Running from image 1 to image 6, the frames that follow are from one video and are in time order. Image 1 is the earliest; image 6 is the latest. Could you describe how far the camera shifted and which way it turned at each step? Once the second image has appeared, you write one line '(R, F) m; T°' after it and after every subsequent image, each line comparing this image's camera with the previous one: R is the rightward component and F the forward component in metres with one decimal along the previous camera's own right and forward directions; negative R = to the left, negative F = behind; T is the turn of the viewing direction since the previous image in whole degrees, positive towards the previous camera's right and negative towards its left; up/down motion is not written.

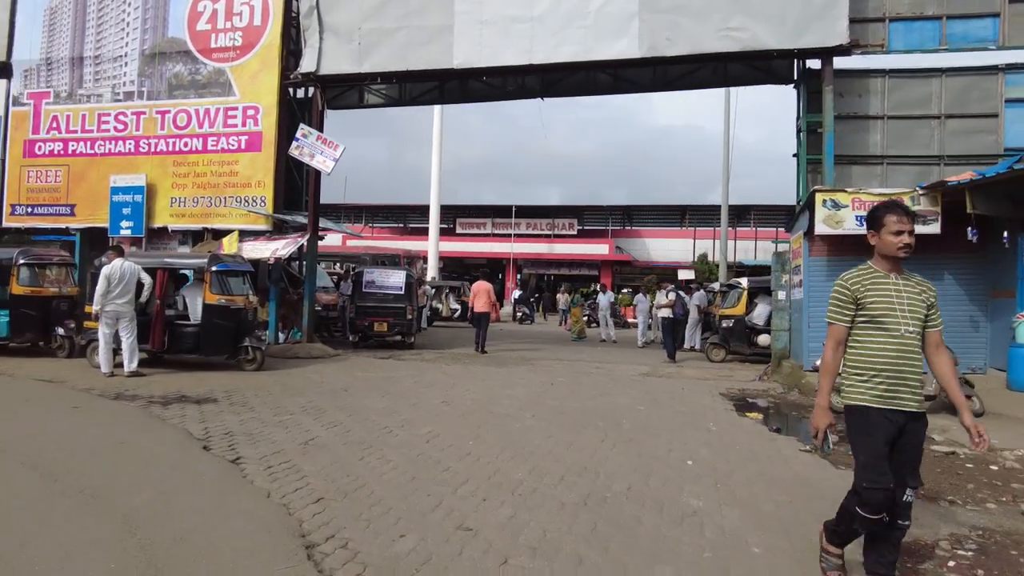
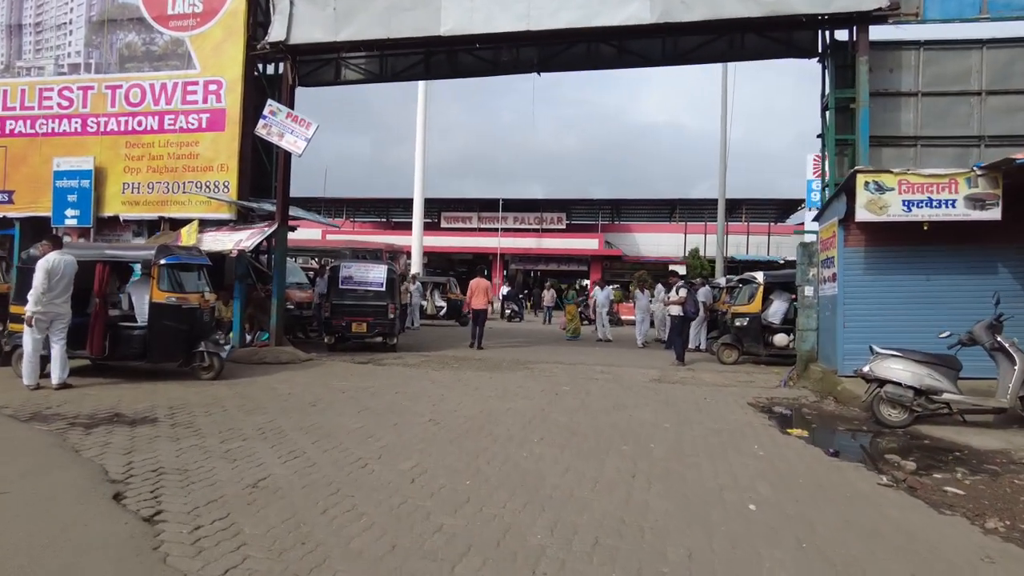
(-0.2, +1.5) m; +1°
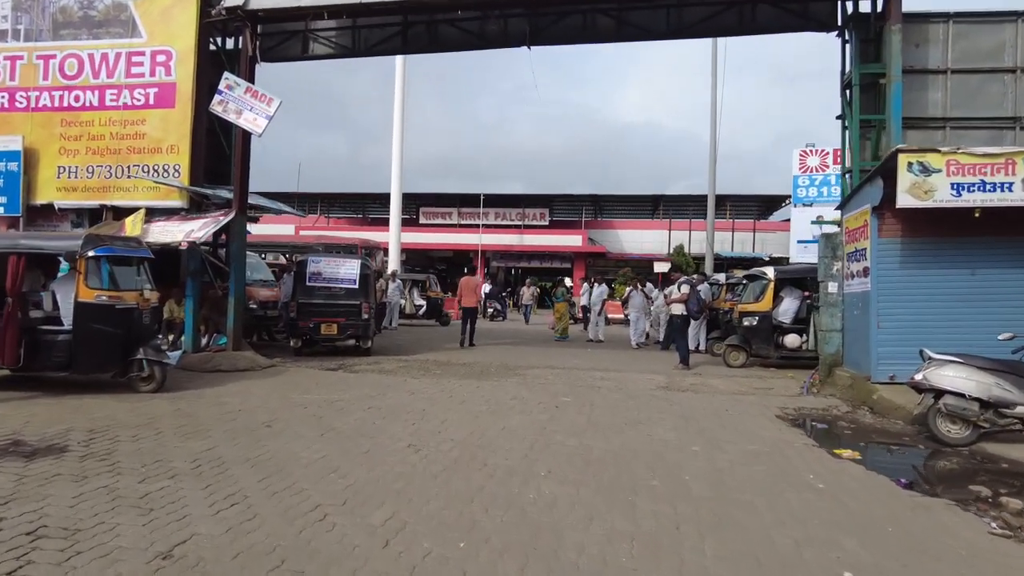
(-0.2, +1.3) m; +2°
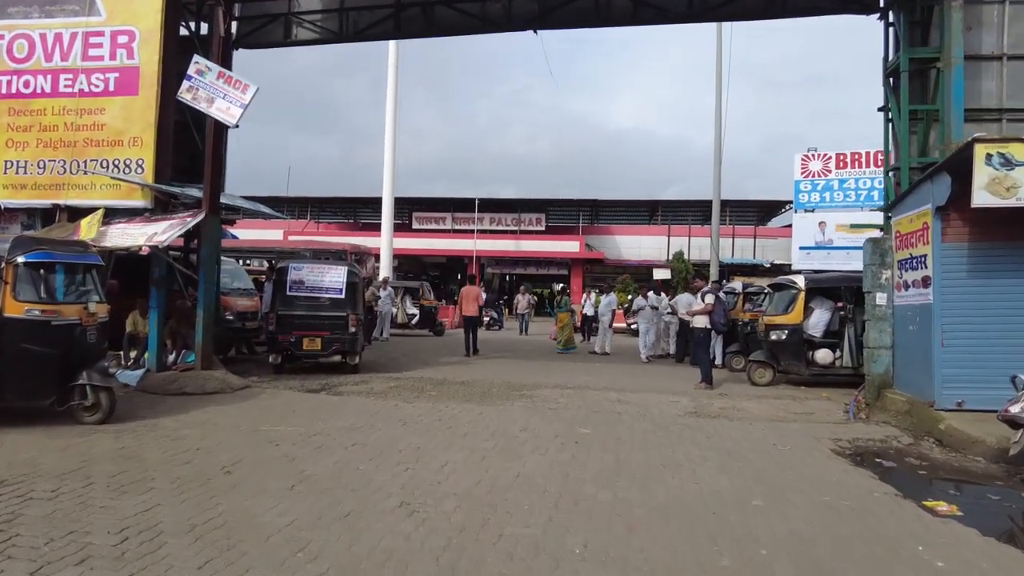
(-0.2, +1.3) m; +1°
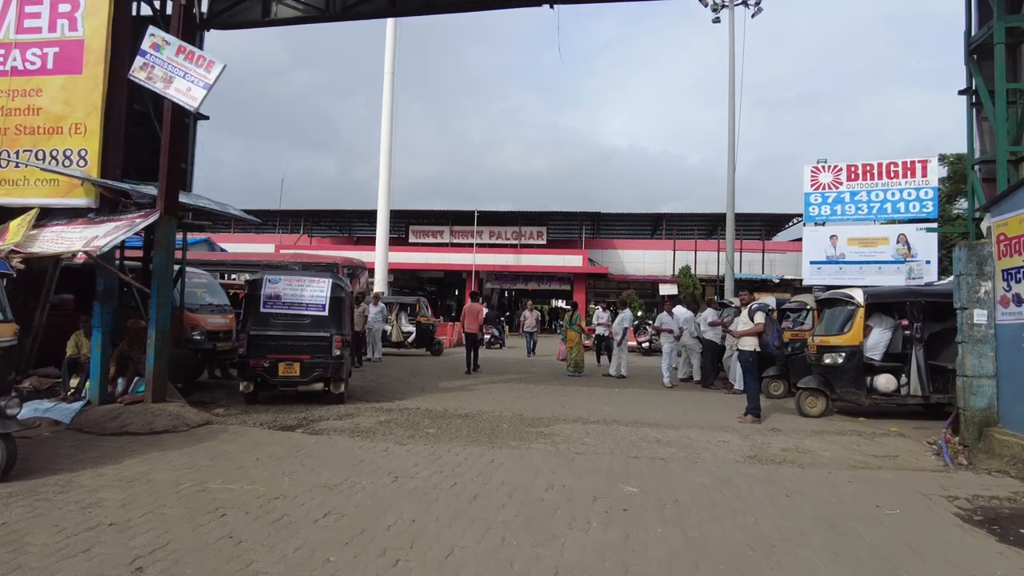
(-0.2, +1.7) m; 0°
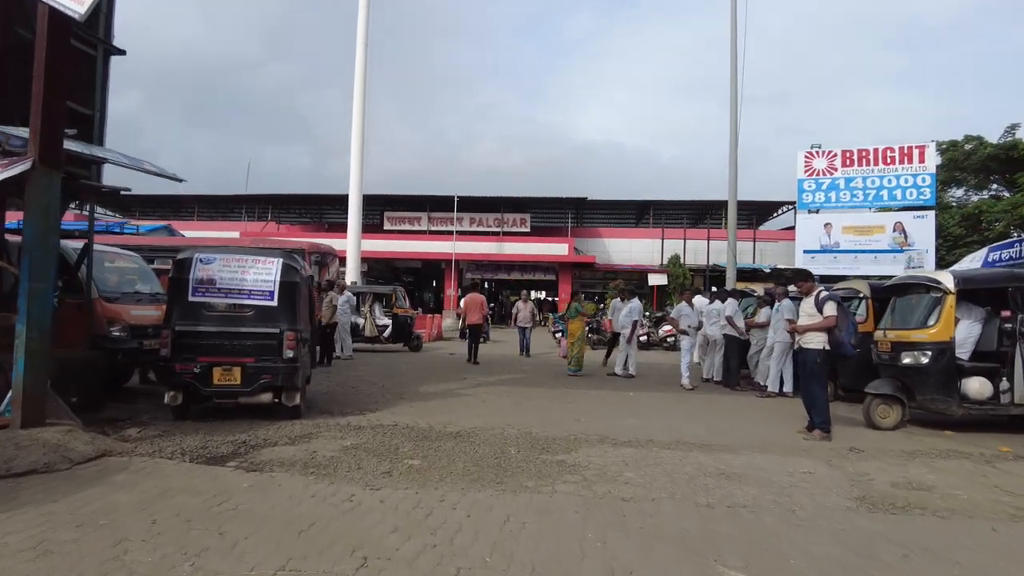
(-0.3, +2.2) m; +2°
